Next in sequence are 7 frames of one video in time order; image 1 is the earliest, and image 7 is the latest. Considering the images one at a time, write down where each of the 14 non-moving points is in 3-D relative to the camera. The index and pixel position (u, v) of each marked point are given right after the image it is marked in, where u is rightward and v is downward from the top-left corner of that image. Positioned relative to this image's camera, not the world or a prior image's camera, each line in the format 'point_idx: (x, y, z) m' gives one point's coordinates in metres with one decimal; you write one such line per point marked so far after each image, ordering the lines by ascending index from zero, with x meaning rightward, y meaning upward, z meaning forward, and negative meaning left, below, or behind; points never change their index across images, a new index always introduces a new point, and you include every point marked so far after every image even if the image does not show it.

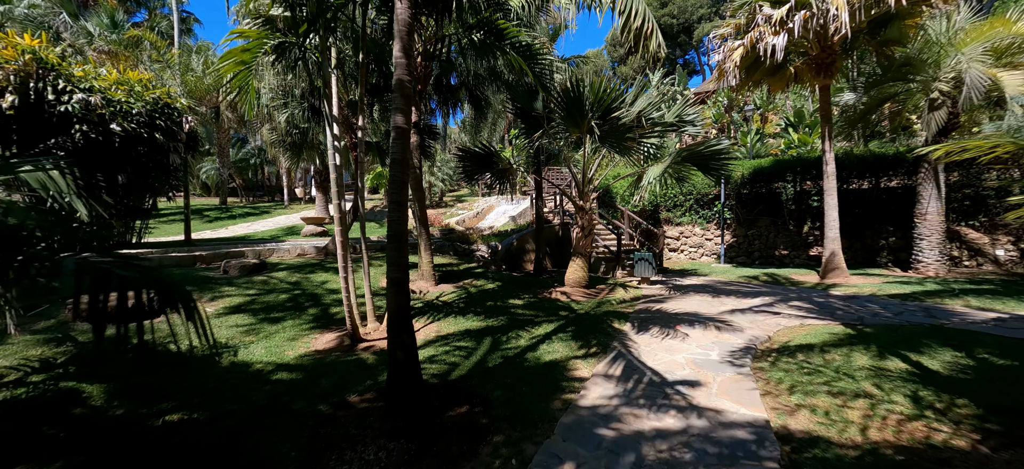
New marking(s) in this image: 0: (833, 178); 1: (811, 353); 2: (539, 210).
0: (+6.7, +1.2, +8.3) m
1: (+3.0, -1.2, +4.0) m
2: (+0.7, +0.6, +9.9) m
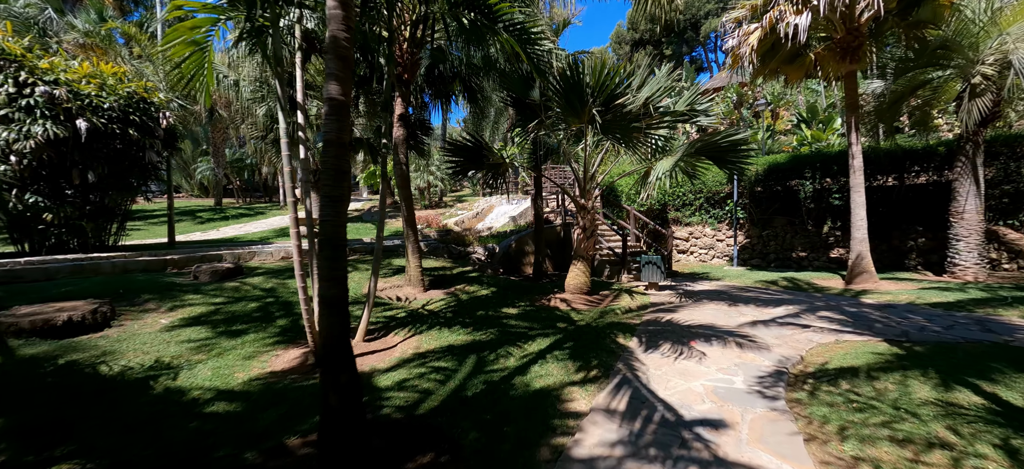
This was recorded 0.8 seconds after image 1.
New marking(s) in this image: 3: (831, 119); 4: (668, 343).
0: (+6.6, +1.2, +7.5) m
1: (+2.9, -1.2, +3.3) m
2: (+0.6, +0.6, +9.2) m
3: (+12.9, +4.7, +16.2) m
4: (+1.7, -1.2, +4.4) m
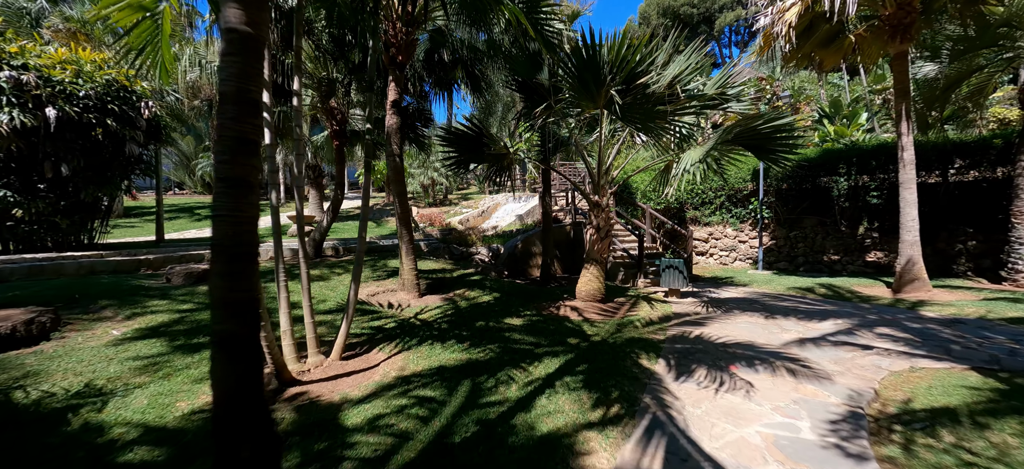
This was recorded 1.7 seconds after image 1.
0: (+6.7, +1.1, +6.6) m
1: (+2.9, -1.3, +2.6) m
2: (+0.8, +0.6, +8.5) m
3: (+13.2, +4.6, +15.1) m
4: (+1.8, -1.2, +3.7) m
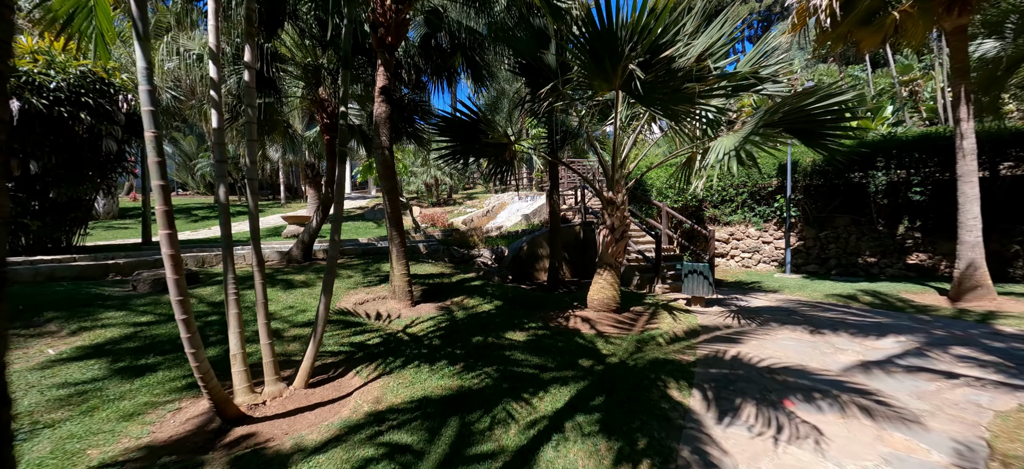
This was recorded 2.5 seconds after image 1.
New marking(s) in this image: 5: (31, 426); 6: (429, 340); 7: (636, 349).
0: (+6.7, +1.1, +5.8) m
1: (+2.9, -1.3, +1.8) m
2: (+0.8, +0.6, +7.7) m
3: (+13.4, +4.6, +14.2) m
4: (+1.8, -1.2, +2.9) m
5: (-3.3, -1.3, +2.8) m
6: (-0.9, -1.2, +4.5) m
7: (+1.3, -1.2, +4.1) m
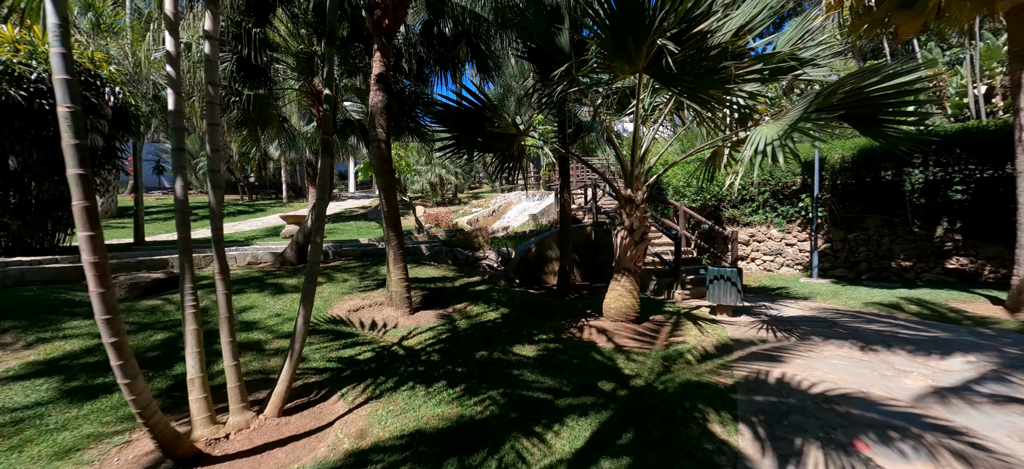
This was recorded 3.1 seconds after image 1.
0: (+6.8, +1.1, +5.2) m
1: (+2.9, -1.3, +1.2) m
2: (+1.0, +0.5, +7.2) m
3: (+13.6, +4.6, +13.5) m
4: (+1.8, -1.3, +2.4) m
5: (-3.3, -1.3, +2.3) m
6: (-0.9, -1.2, +4.0) m
7: (+1.4, -1.2, +3.6) m
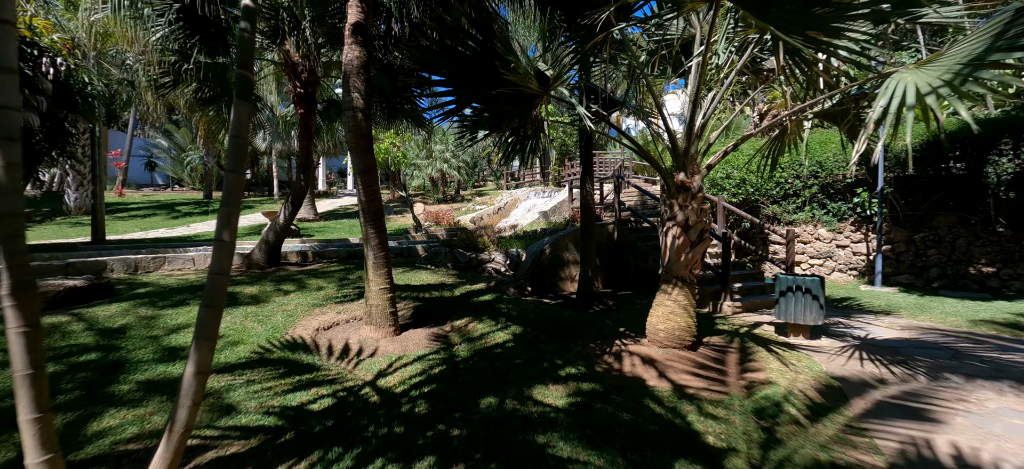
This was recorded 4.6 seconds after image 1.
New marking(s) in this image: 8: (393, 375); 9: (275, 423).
0: (+7.0, +1.1, +3.9) m
1: (+3.0, -1.3, 0.0) m
2: (+1.2, +0.5, +6.0) m
3: (+13.9, +4.5, +12.1) m
4: (+1.9, -1.2, +1.2) m
5: (-3.1, -1.3, +1.1) m
6: (-0.7, -1.2, +2.8) m
7: (+1.5, -1.2, +2.4) m
8: (-1.0, -1.1, +3.2) m
9: (-1.5, -1.2, +2.6) m
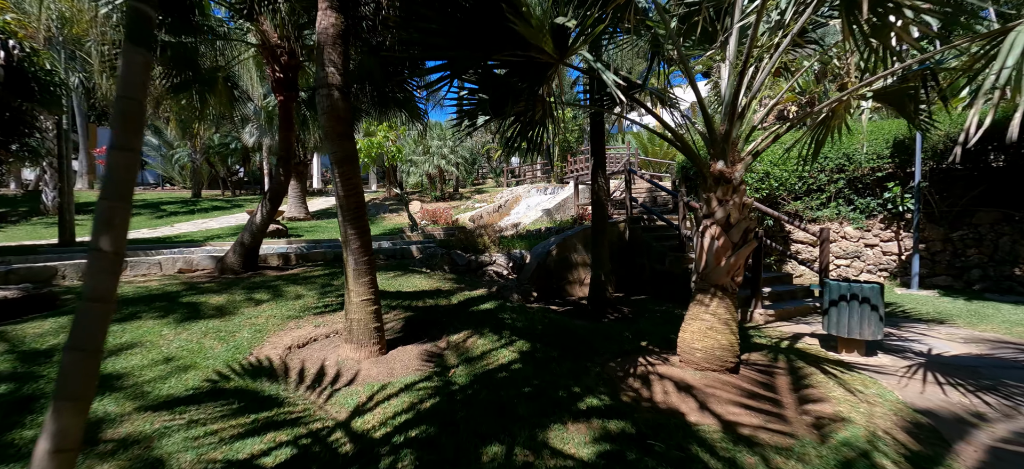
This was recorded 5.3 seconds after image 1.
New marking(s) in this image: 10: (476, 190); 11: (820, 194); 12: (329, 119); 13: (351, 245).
0: (+7.0, +1.1, +3.3) m
1: (+3.1, -1.3, -0.6) m
2: (+1.2, +0.6, +5.4) m
3: (+13.9, +4.6, +11.5) m
4: (+2.0, -1.3, +0.6) m
5: (-3.1, -1.3, +0.5) m
6: (-0.7, -1.2, +2.2) m
7: (+1.6, -1.2, +1.8) m
8: (-0.9, -1.2, +2.6) m
9: (-1.5, -1.2, +2.0) m
10: (-1.8, +2.2, +19.8) m
11: (+6.3, +0.8, +8.2) m
12: (-1.5, +1.0, +3.4) m
13: (-1.4, -0.1, +3.4) m
